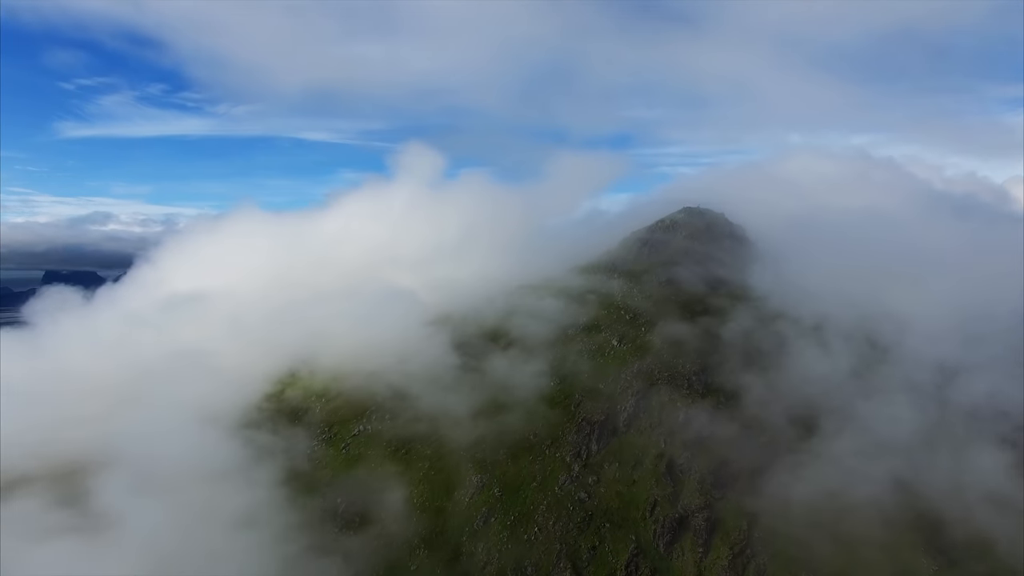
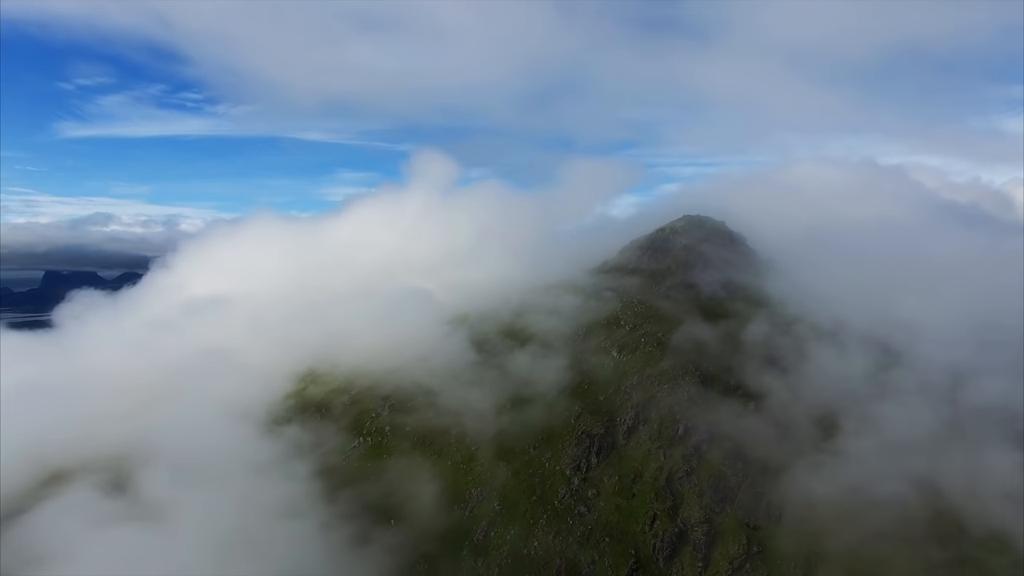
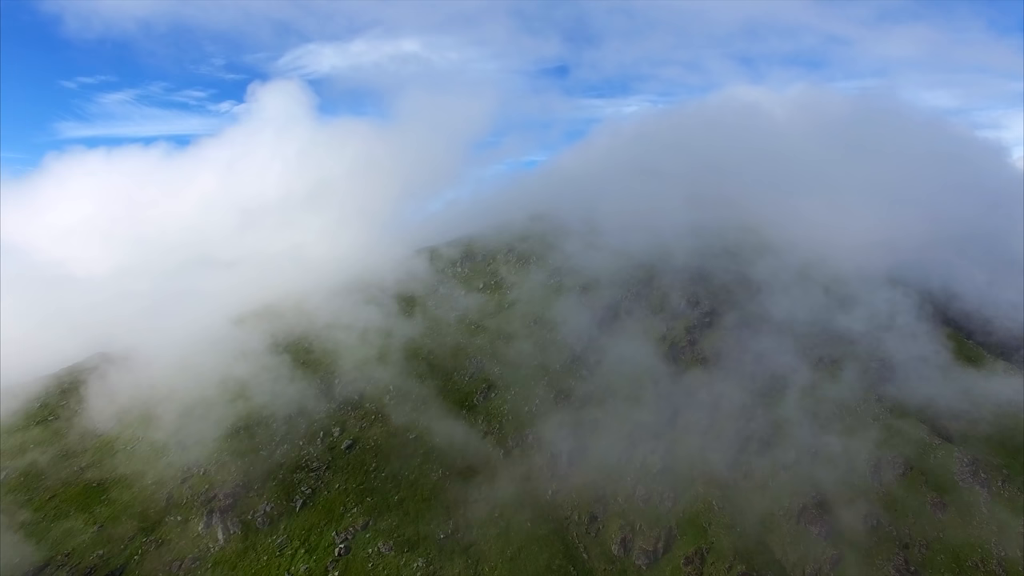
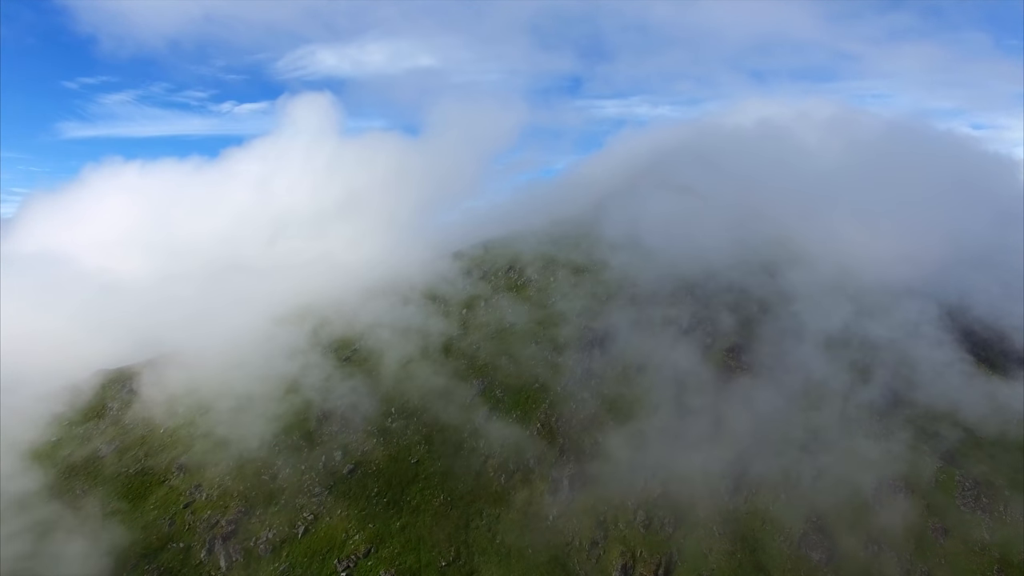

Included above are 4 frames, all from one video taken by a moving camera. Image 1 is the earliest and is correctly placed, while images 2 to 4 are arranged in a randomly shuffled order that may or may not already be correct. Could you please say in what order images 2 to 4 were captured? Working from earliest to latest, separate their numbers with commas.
2, 3, 4
